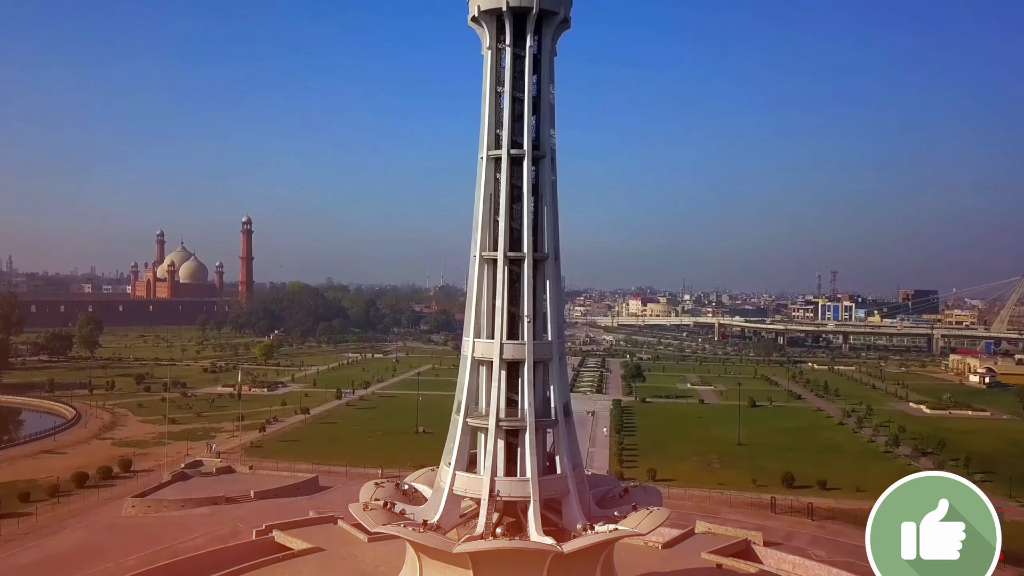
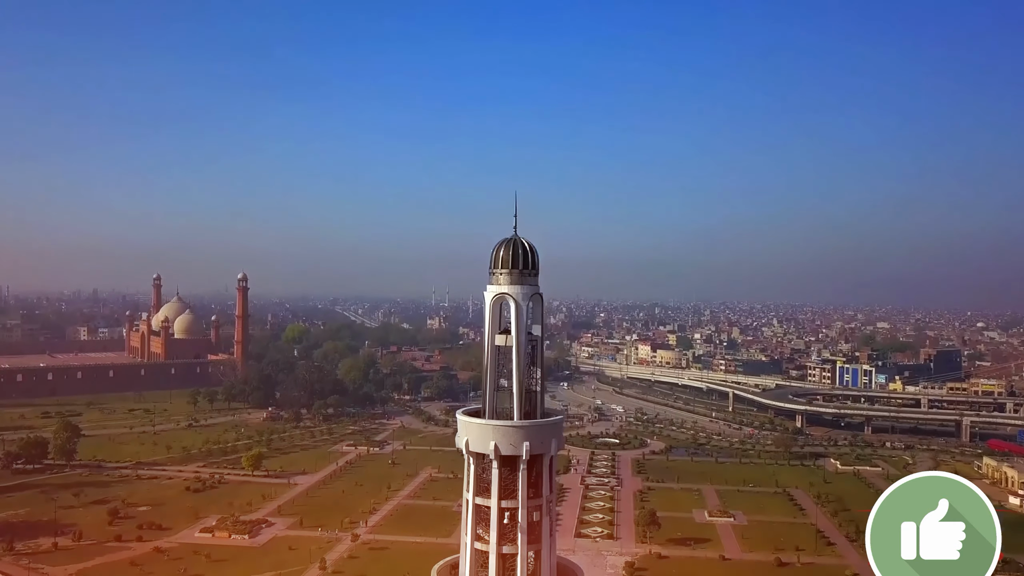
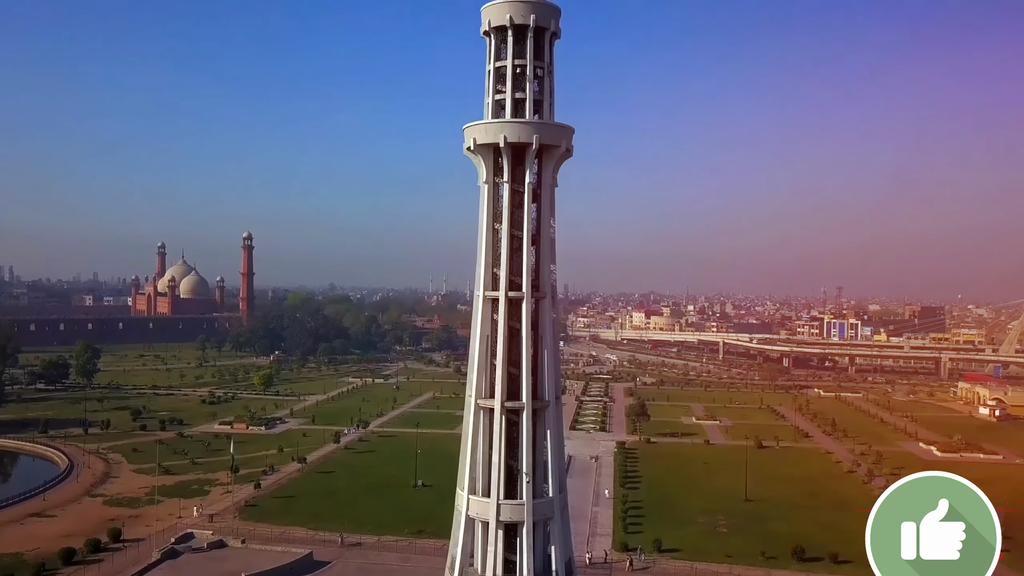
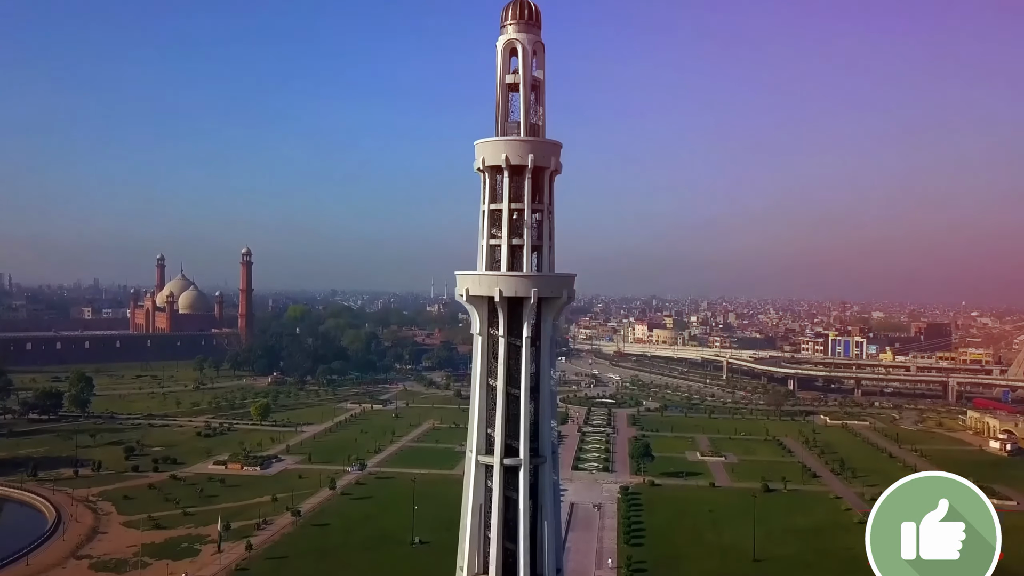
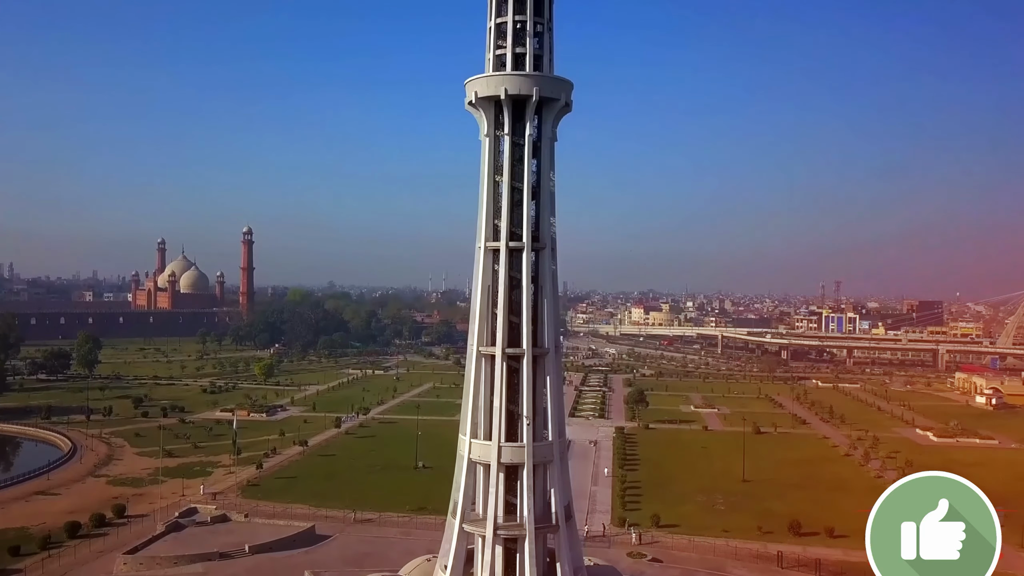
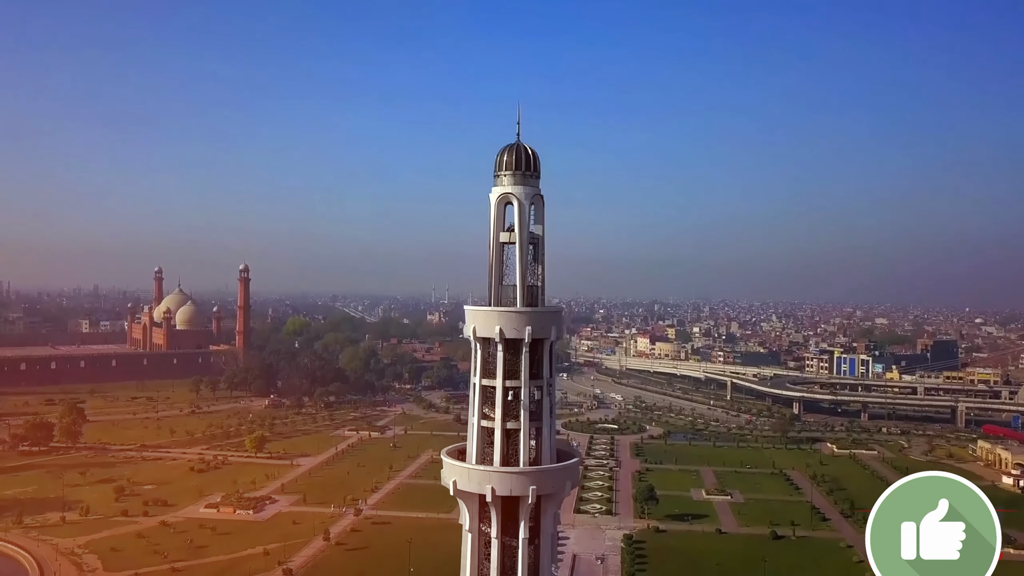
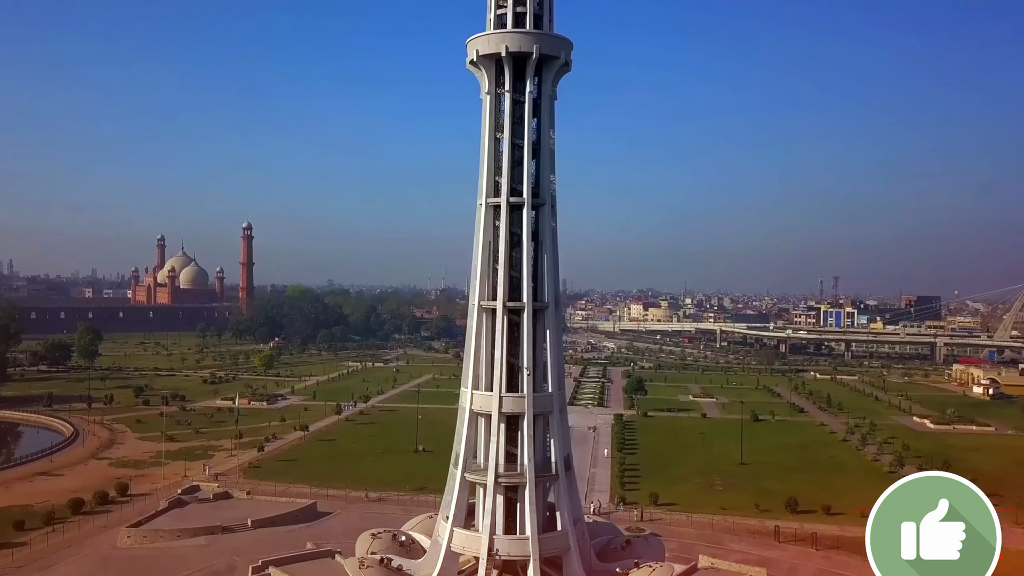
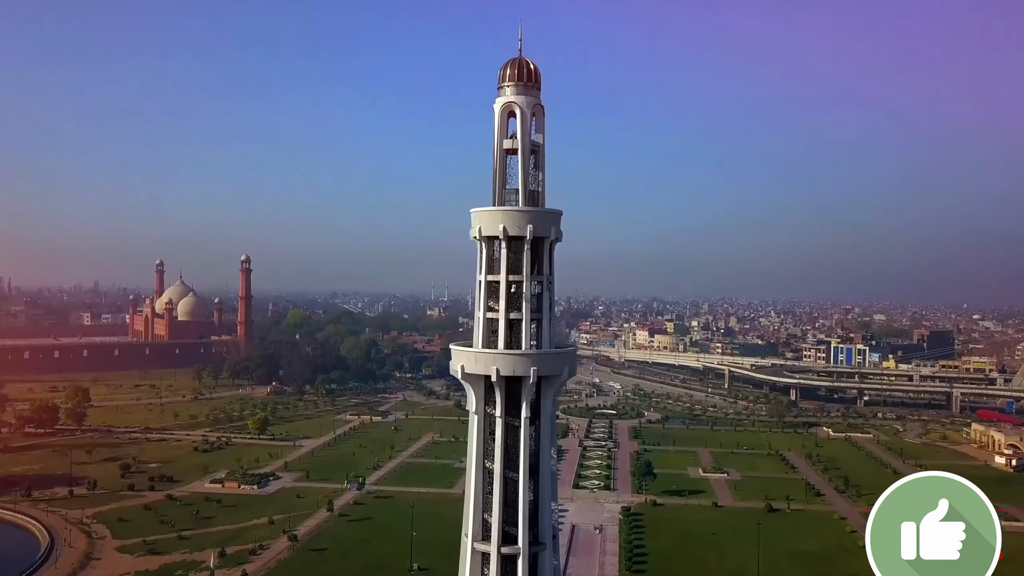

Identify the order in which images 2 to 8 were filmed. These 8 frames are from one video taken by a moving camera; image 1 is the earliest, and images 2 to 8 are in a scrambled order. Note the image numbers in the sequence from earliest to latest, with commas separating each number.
7, 5, 3, 4, 8, 6, 2
